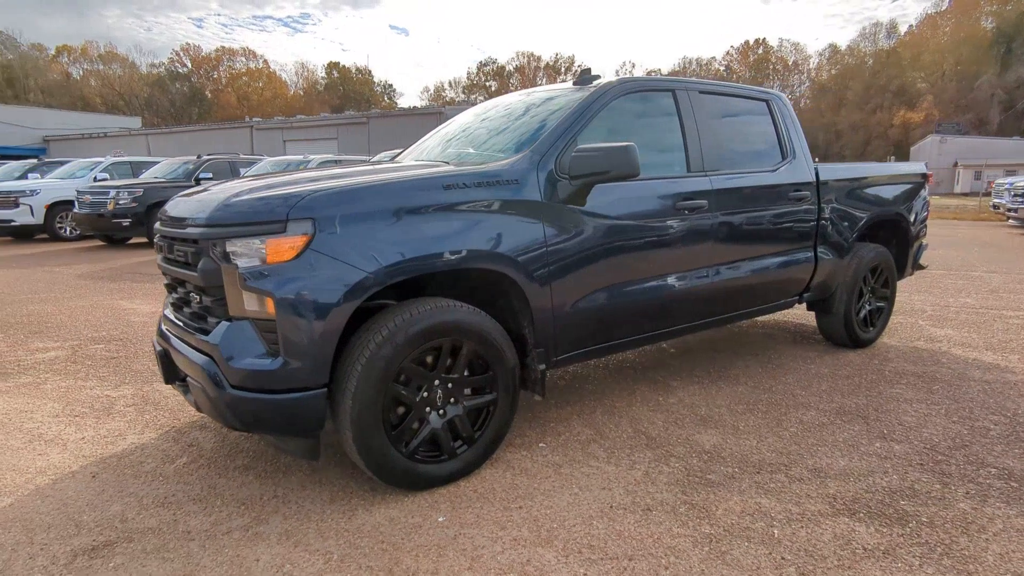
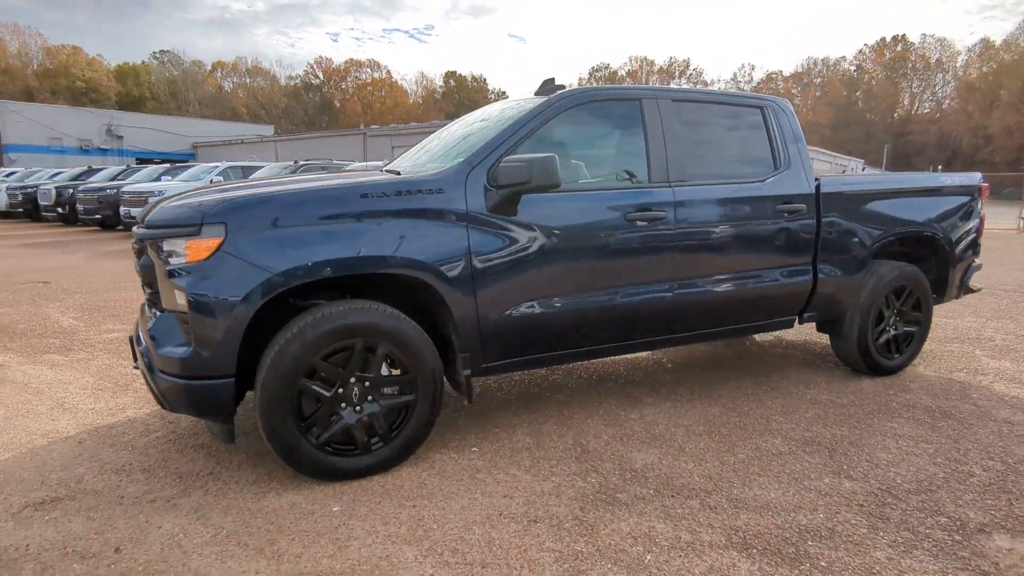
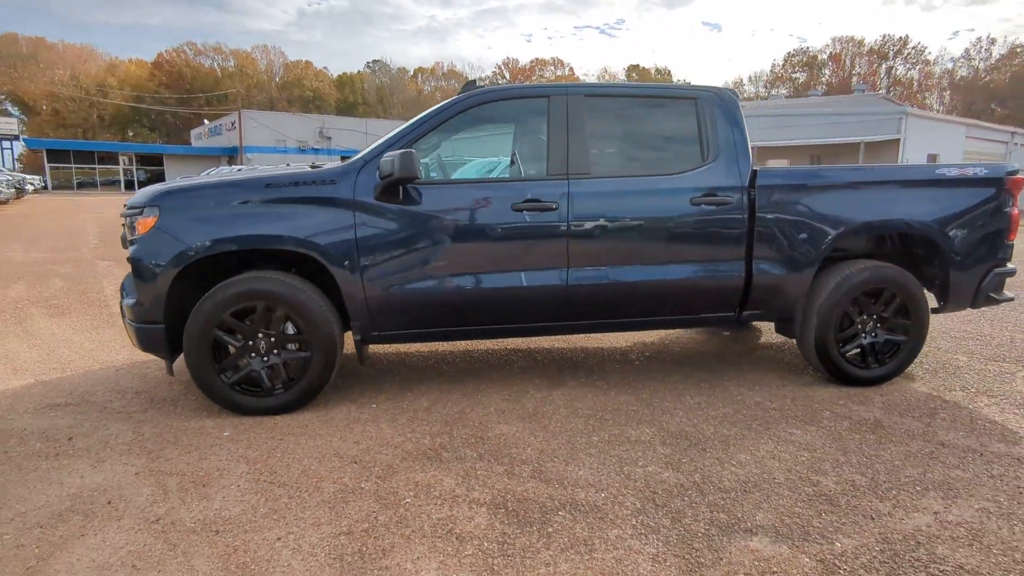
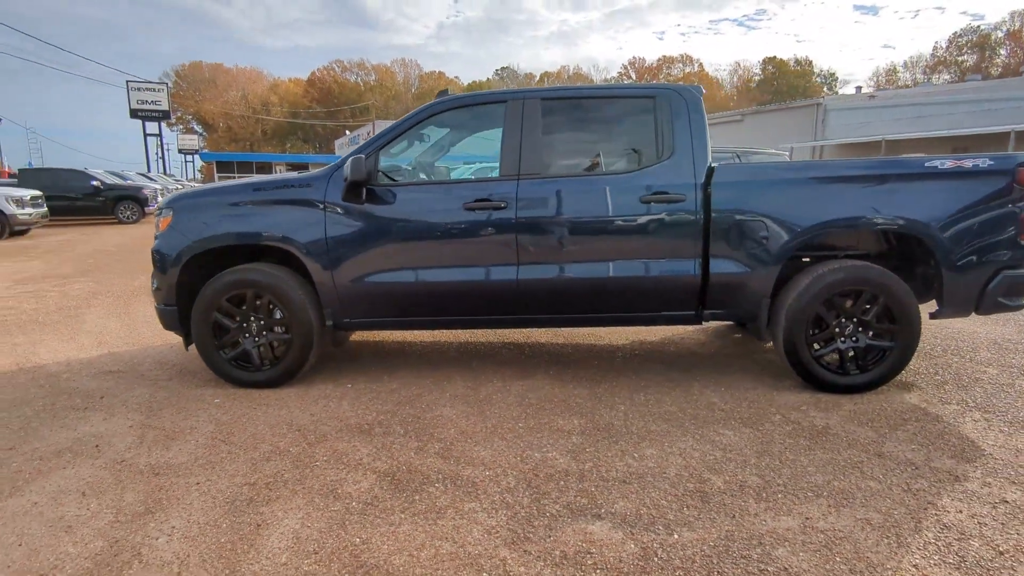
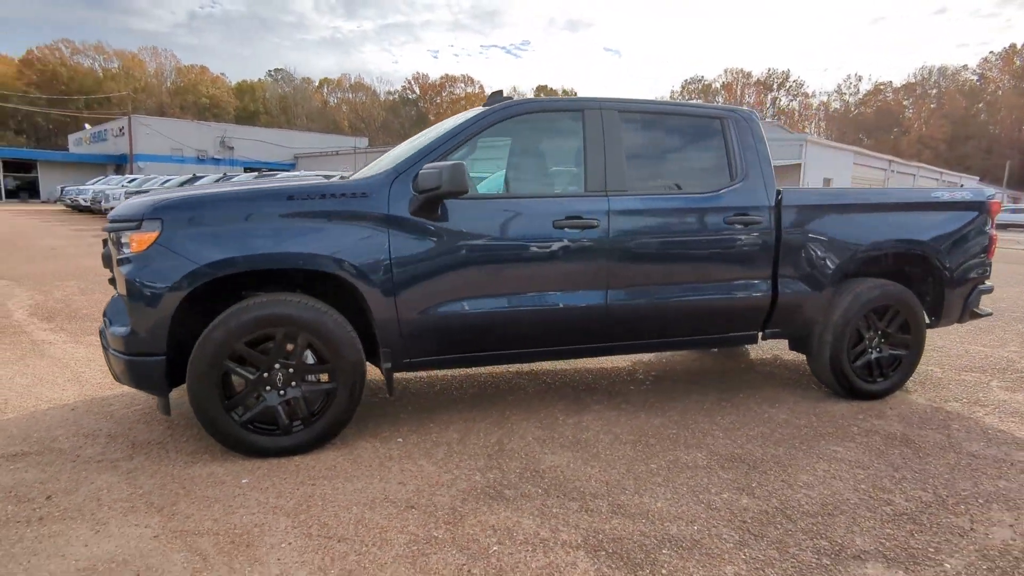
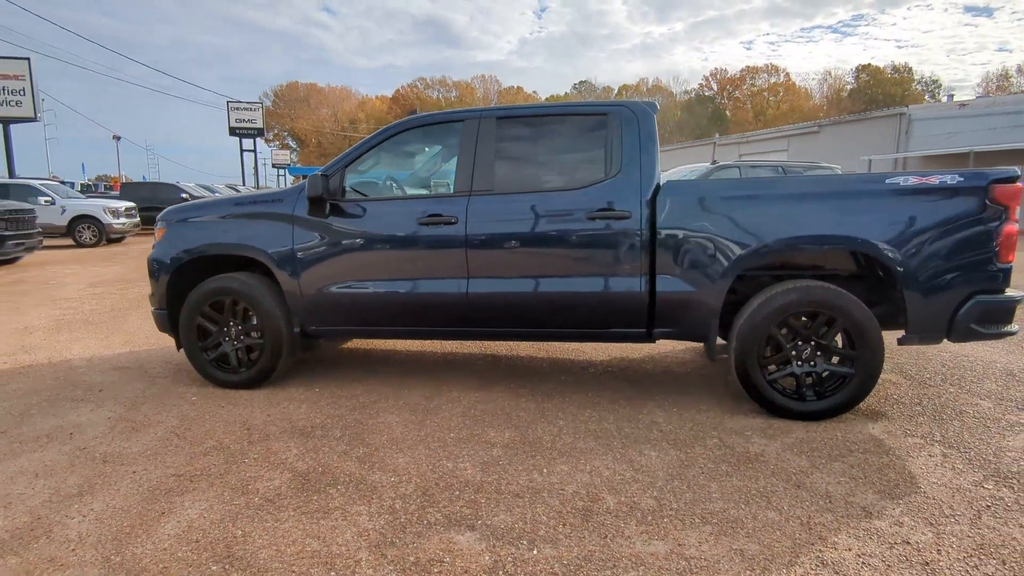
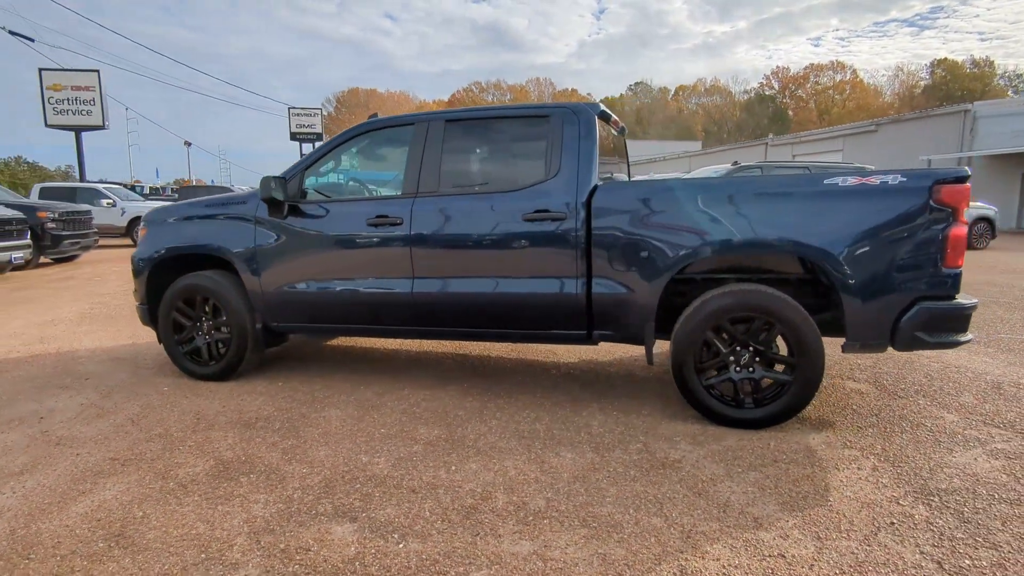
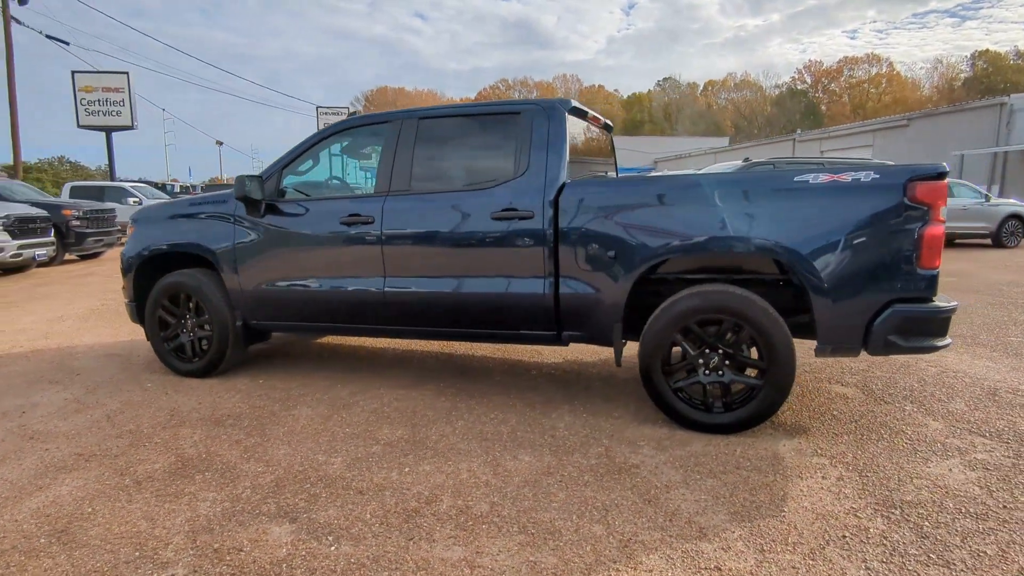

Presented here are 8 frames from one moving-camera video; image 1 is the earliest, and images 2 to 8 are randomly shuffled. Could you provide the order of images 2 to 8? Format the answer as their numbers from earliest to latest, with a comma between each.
2, 5, 3, 4, 6, 7, 8
